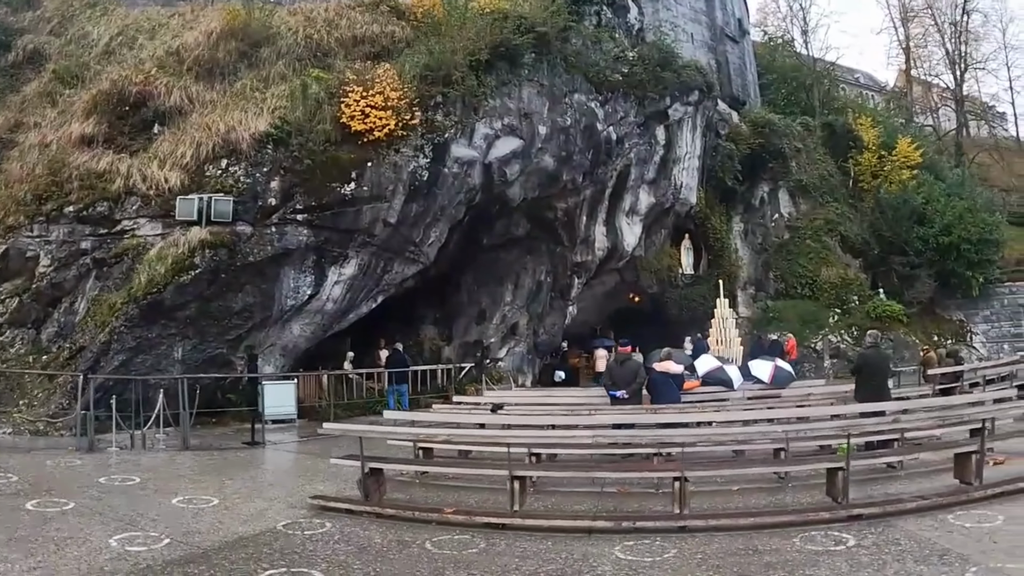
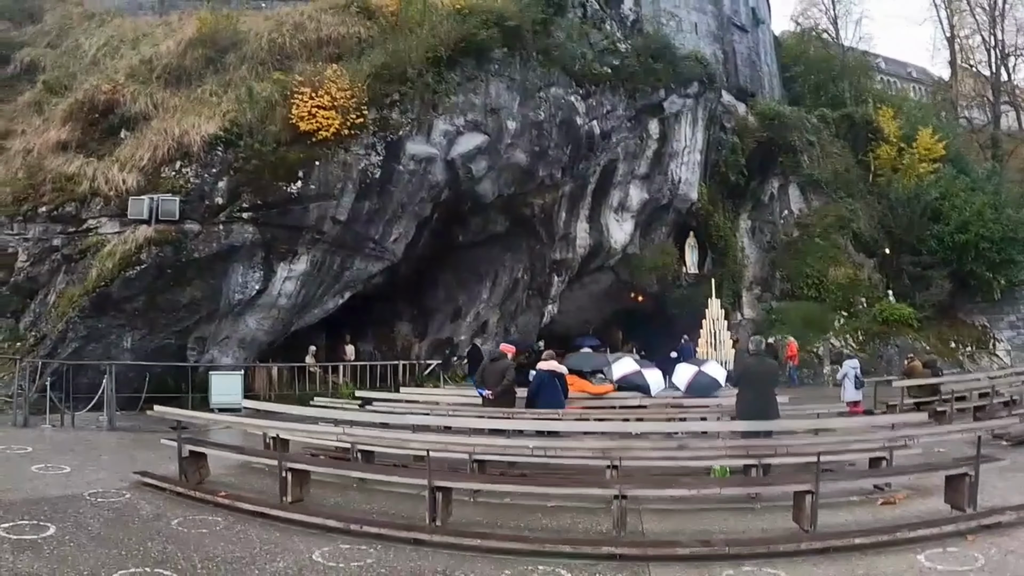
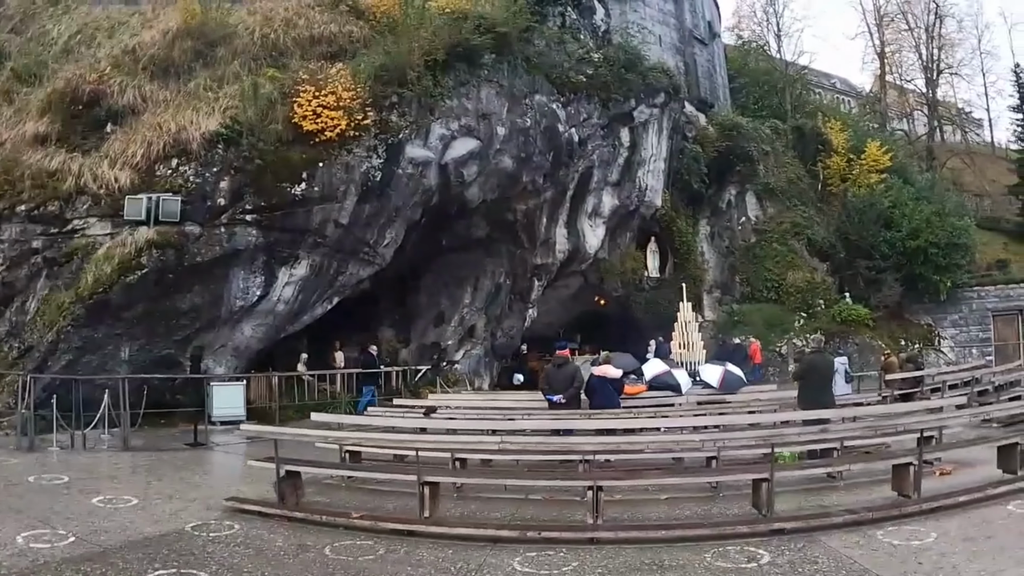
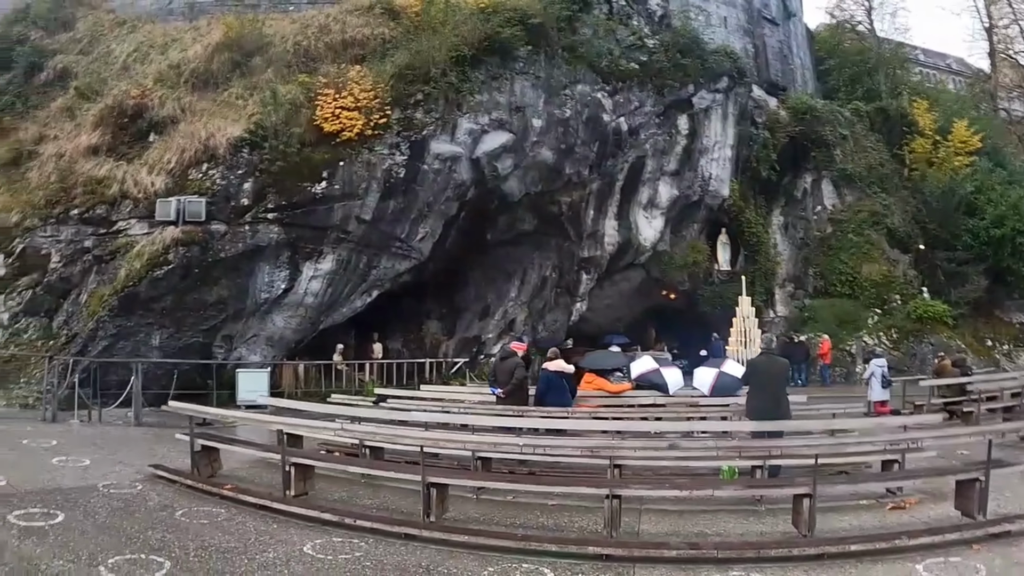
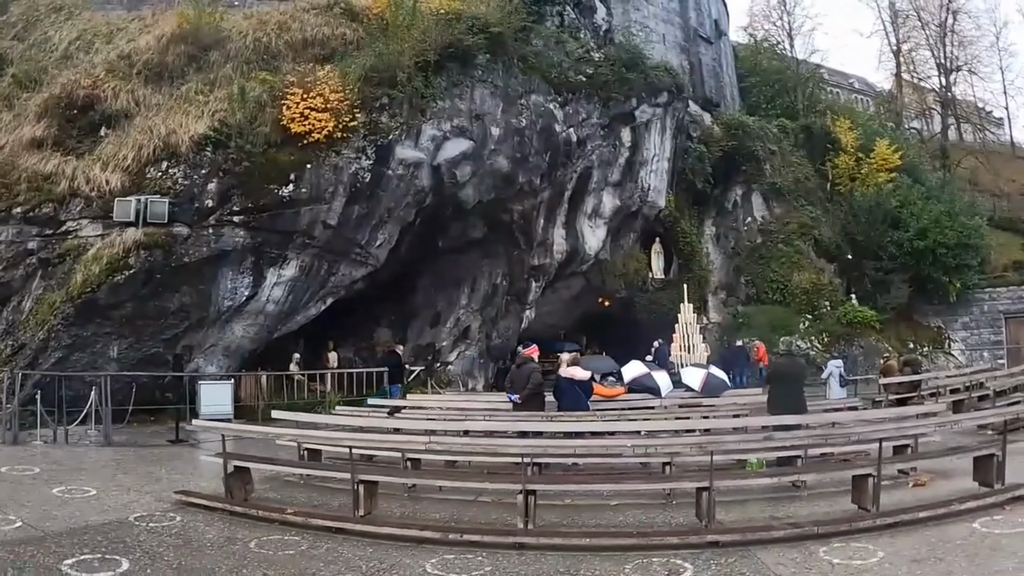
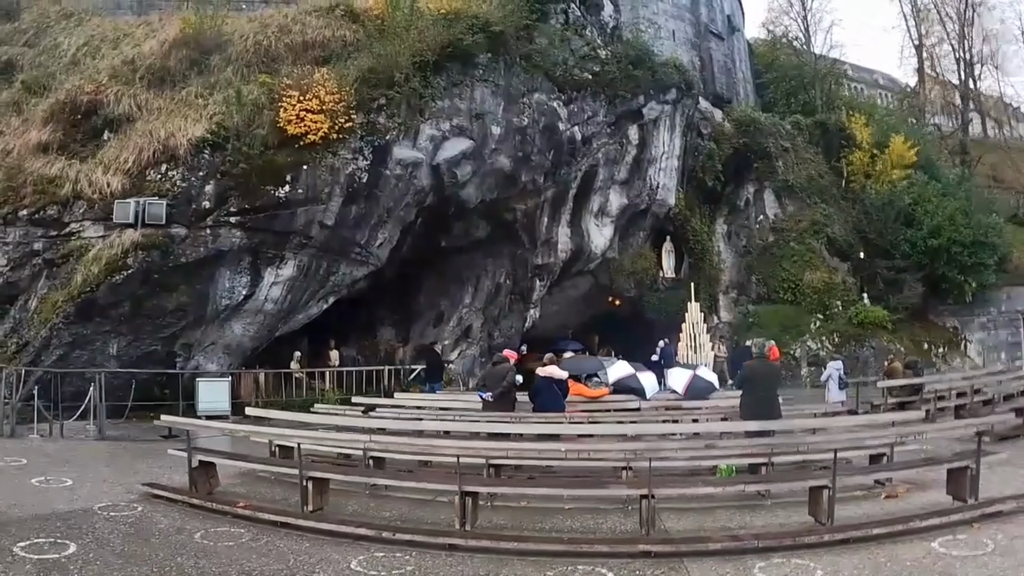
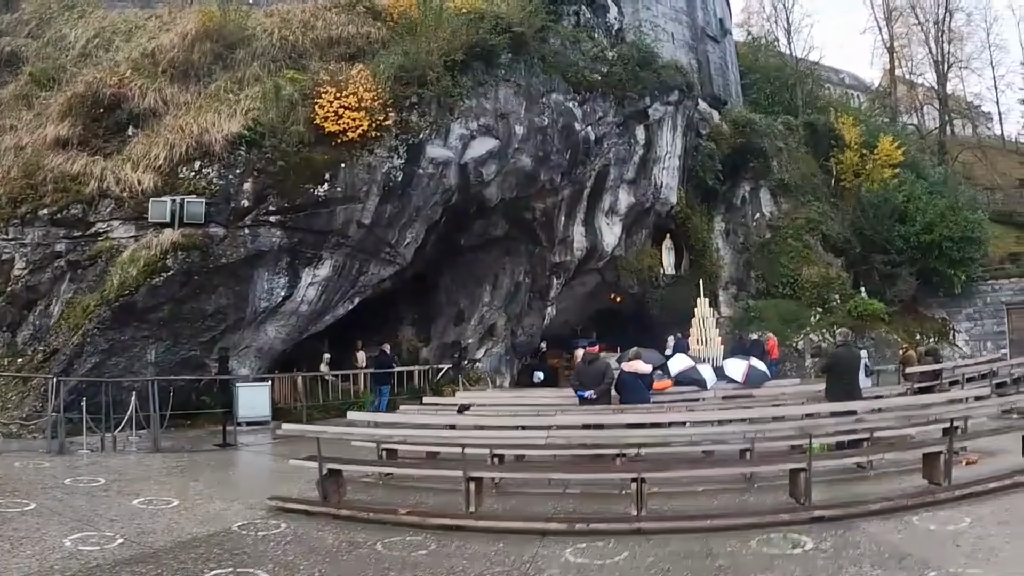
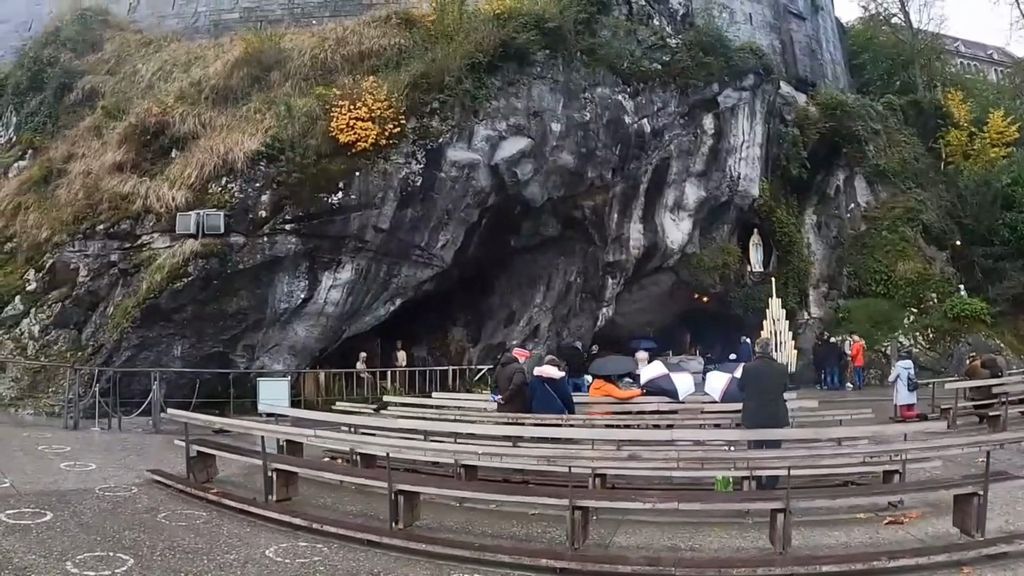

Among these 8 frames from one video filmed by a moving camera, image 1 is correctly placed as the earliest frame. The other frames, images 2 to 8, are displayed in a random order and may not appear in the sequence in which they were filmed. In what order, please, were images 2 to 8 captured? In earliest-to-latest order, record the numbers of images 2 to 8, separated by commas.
7, 3, 5, 6, 2, 4, 8
